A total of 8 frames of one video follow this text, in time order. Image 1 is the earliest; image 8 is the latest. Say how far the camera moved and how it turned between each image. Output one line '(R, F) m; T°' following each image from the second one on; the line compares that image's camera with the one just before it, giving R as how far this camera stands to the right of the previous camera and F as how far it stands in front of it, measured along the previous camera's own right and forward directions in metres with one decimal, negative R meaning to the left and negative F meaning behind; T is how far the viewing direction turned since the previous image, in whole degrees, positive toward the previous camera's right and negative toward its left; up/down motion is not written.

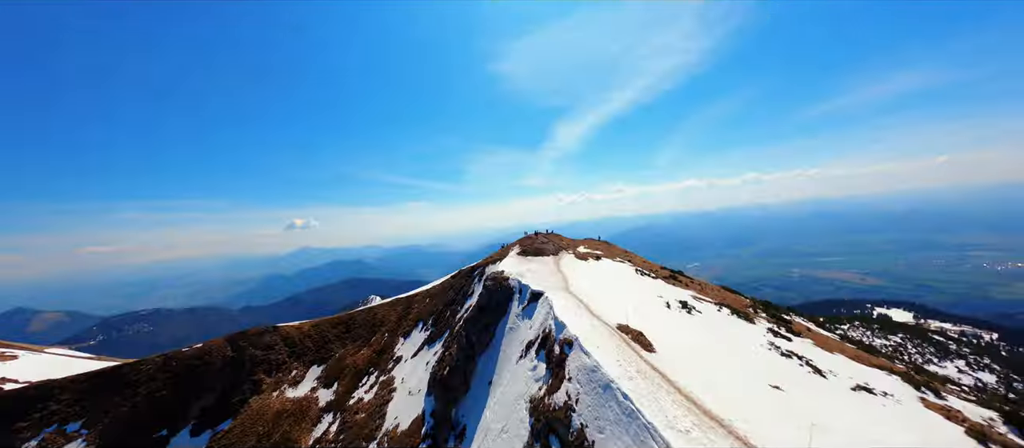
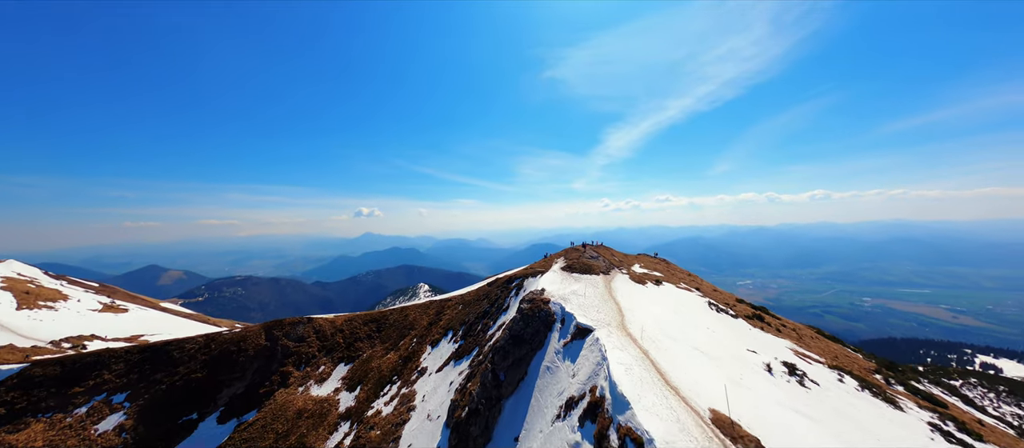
(-0.3, +8.1) m; -9°
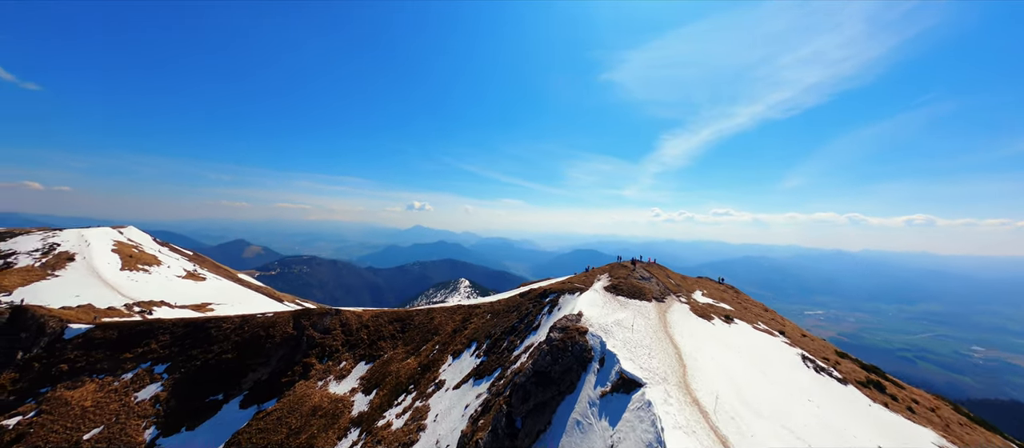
(+0.8, +6.6) m; -9°
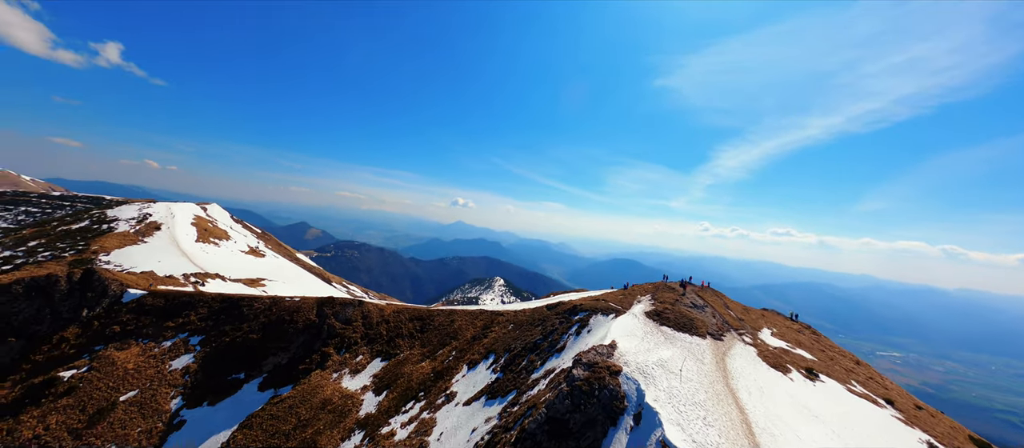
(+1.4, +5.5) m; -8°
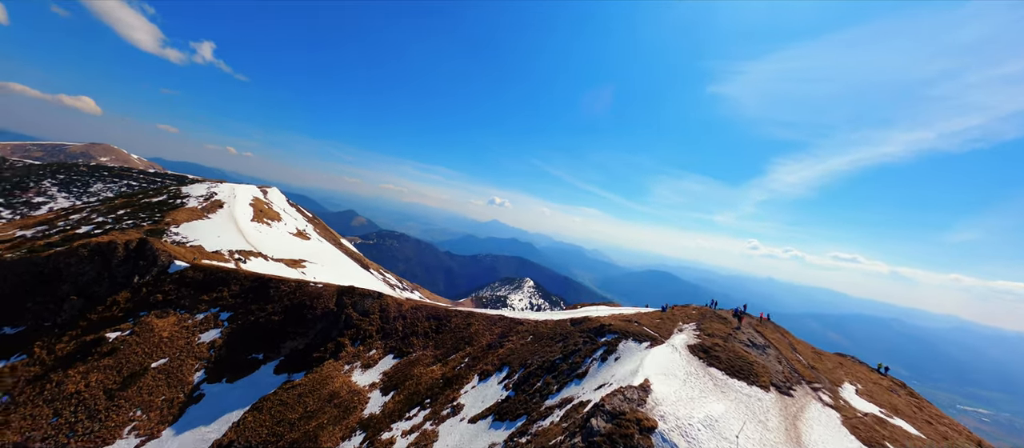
(+1.4, +4.7) m; -7°
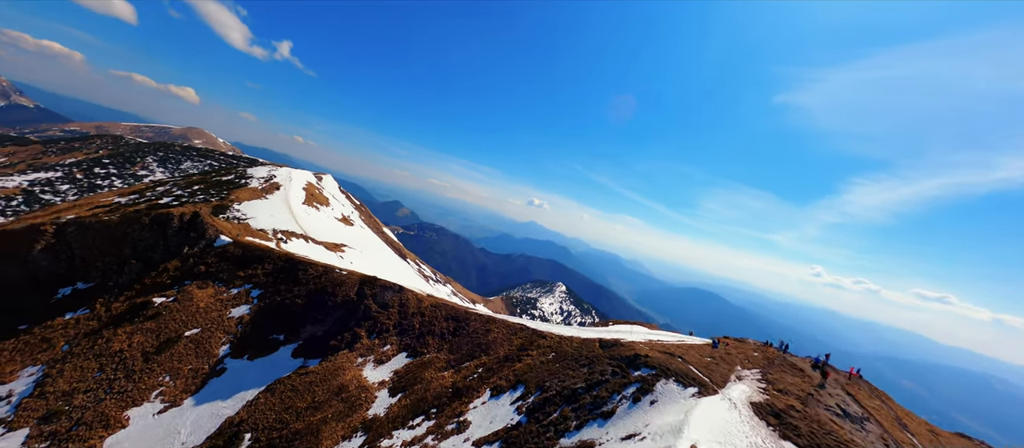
(+1.2, +5.0) m; -8°
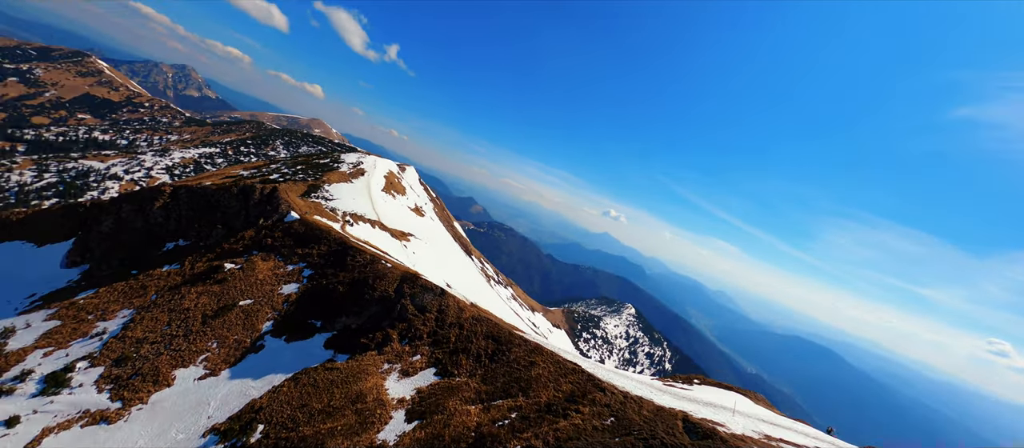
(+0.5, +10.5) m; -14°
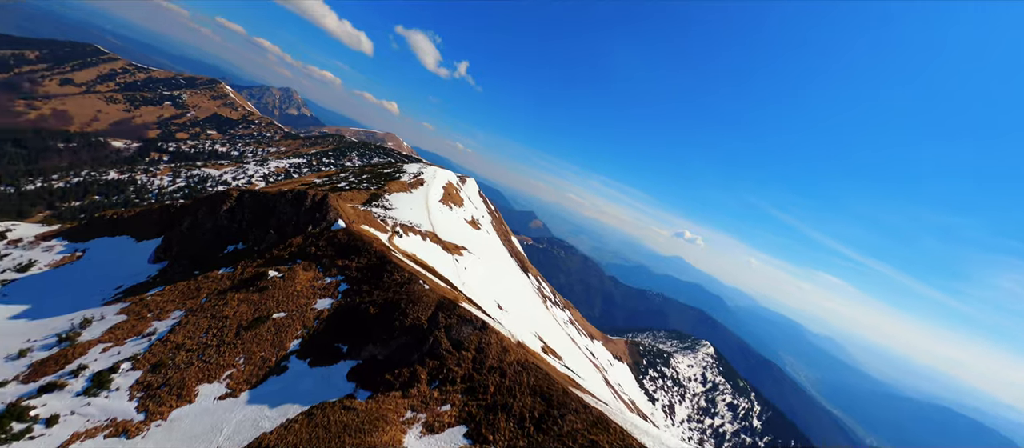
(-0.7, +10.3) m; -12°
